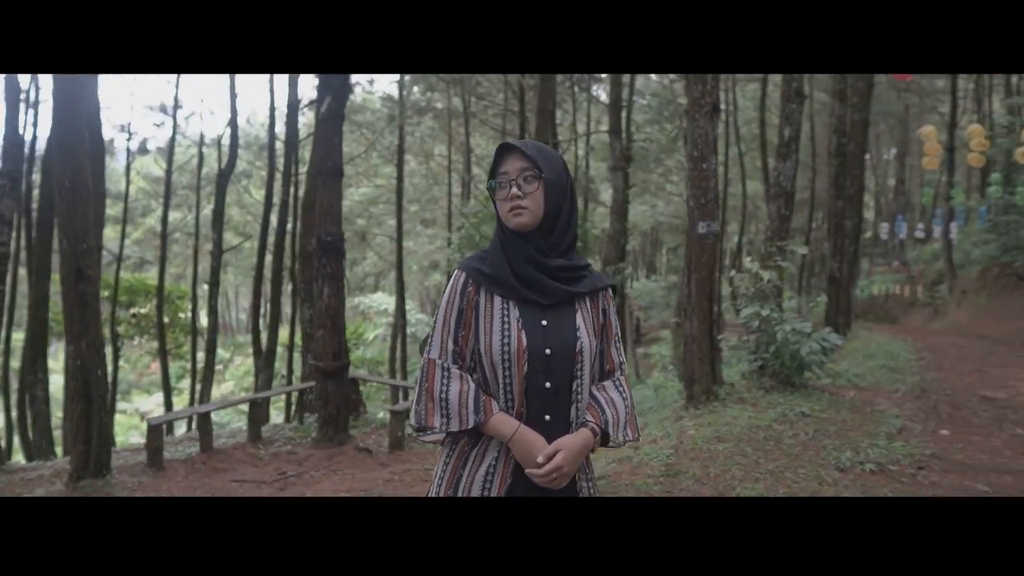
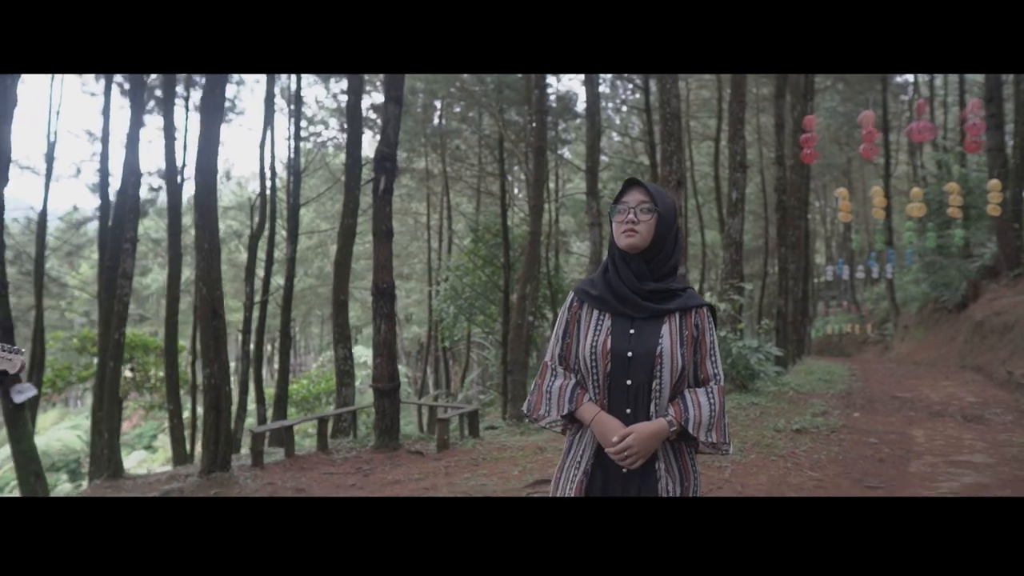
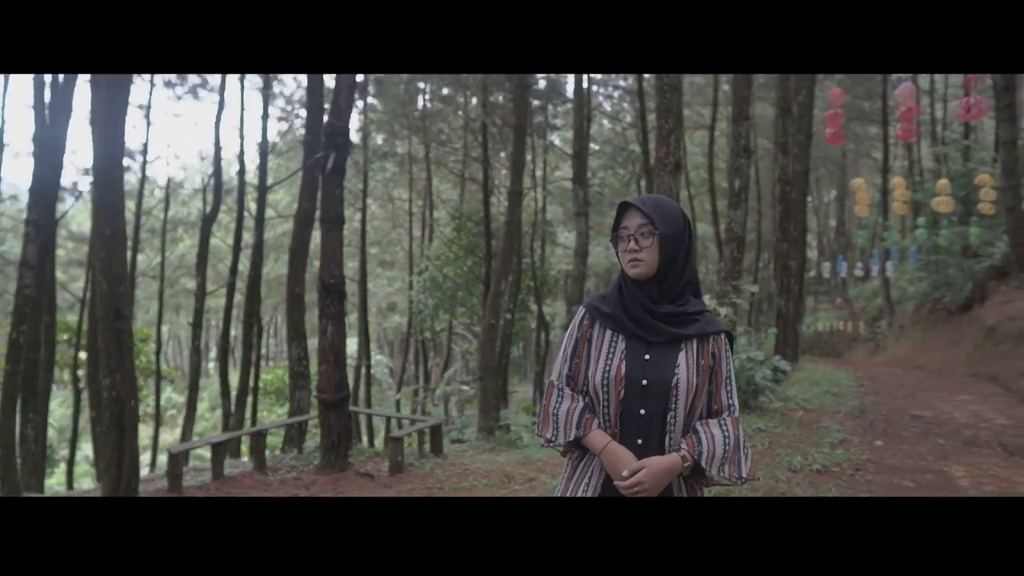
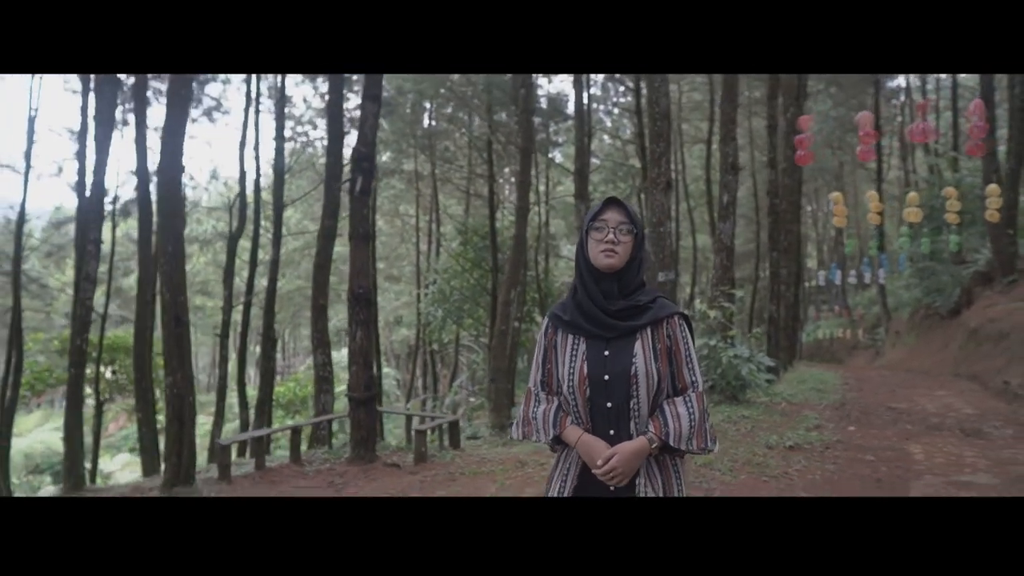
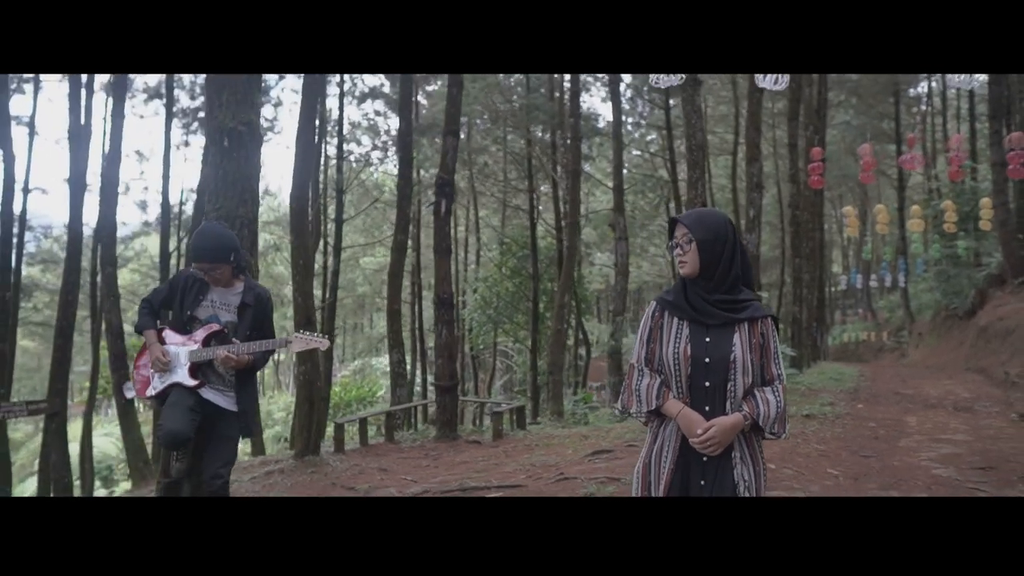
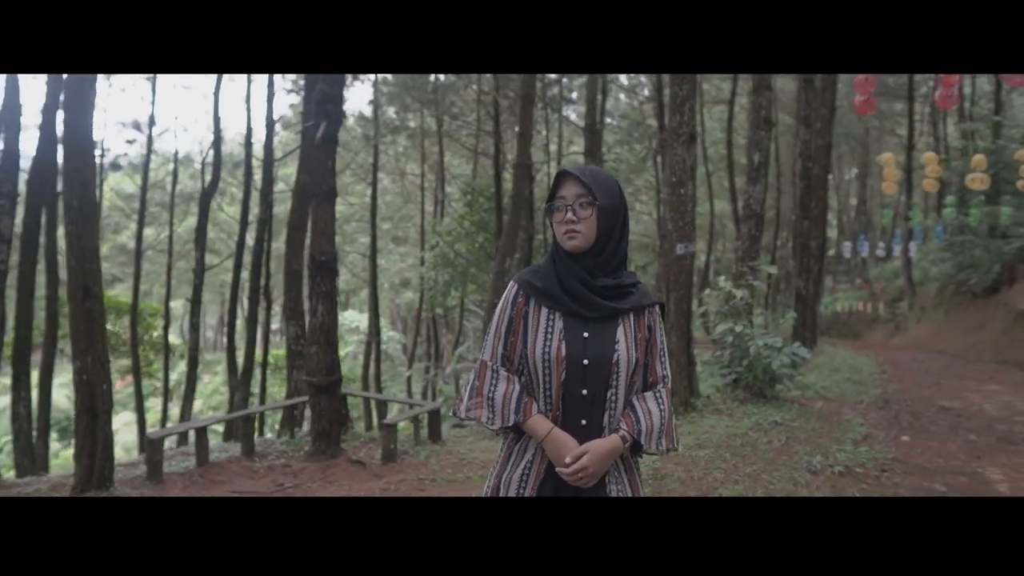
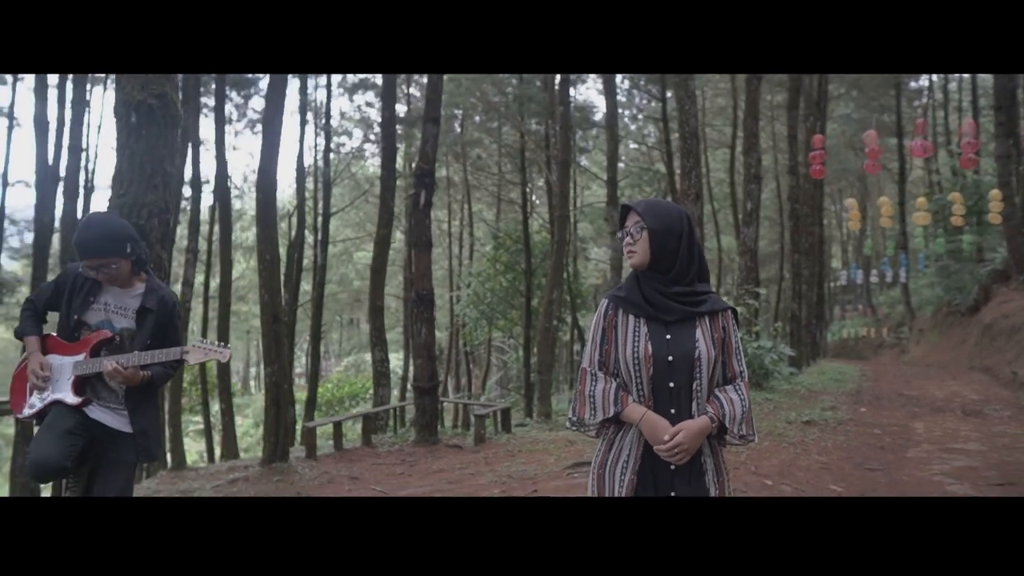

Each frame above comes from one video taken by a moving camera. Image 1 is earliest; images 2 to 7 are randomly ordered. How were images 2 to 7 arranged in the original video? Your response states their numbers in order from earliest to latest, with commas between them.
6, 3, 4, 2, 7, 5
